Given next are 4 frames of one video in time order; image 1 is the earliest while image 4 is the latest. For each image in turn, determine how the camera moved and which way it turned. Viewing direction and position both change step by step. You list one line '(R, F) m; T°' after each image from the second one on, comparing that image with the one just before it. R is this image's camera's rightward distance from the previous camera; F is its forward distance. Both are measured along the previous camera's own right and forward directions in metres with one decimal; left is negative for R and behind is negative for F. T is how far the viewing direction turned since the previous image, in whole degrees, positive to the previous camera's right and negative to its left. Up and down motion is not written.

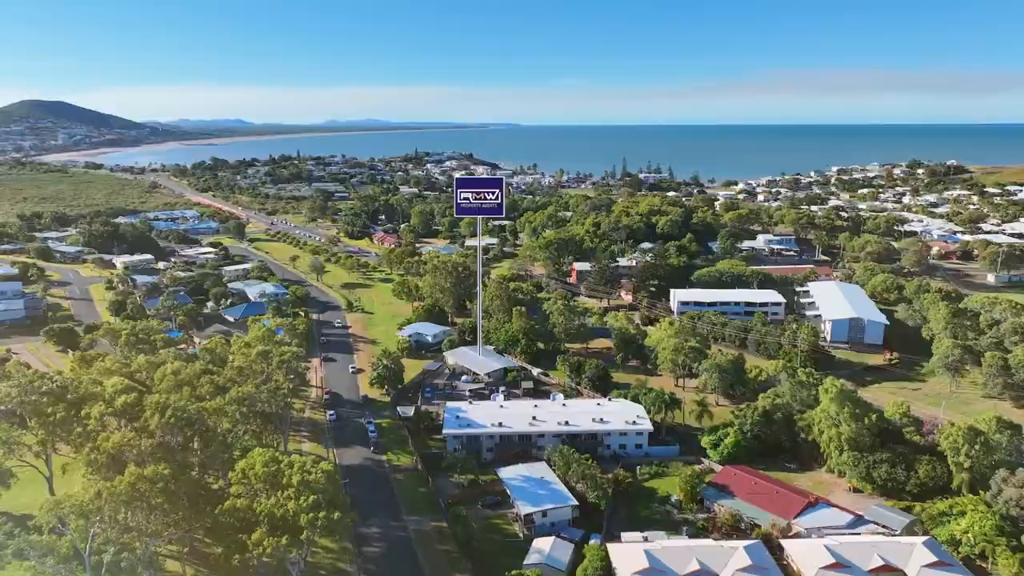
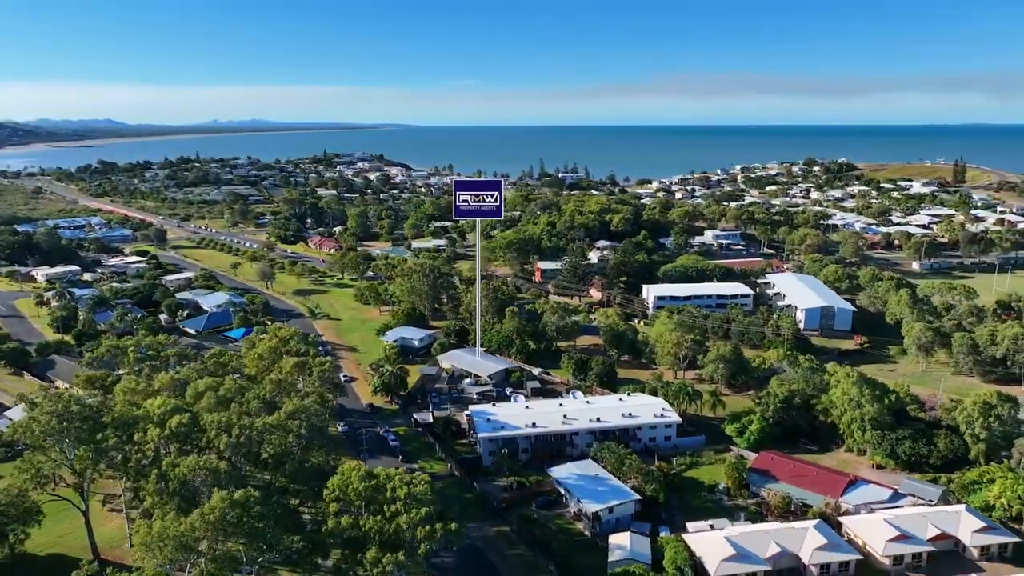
(-4.1, +0.4) m; +8°
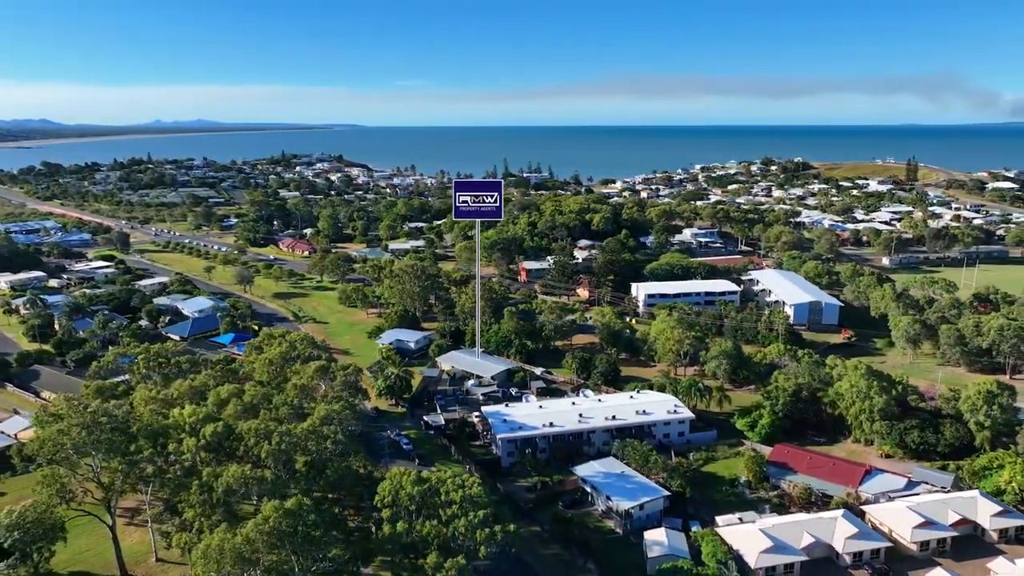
(-1.9, +0.1) m; +4°
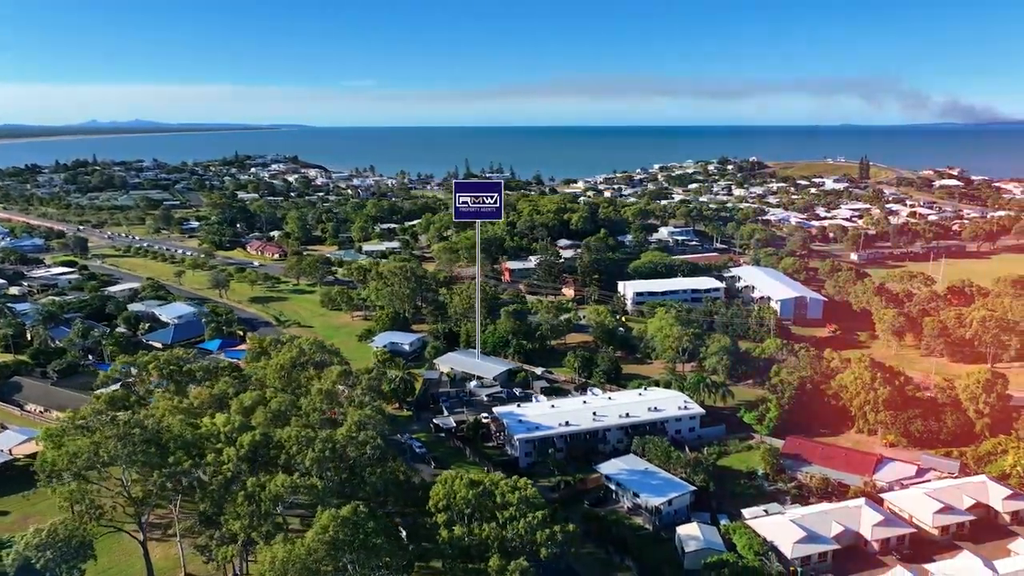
(-1.9, +0.1) m; +4°
